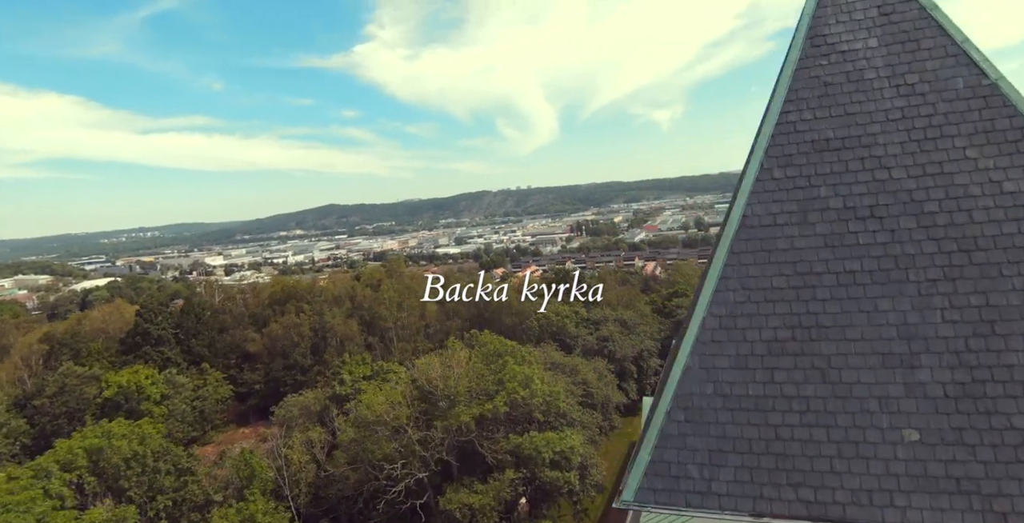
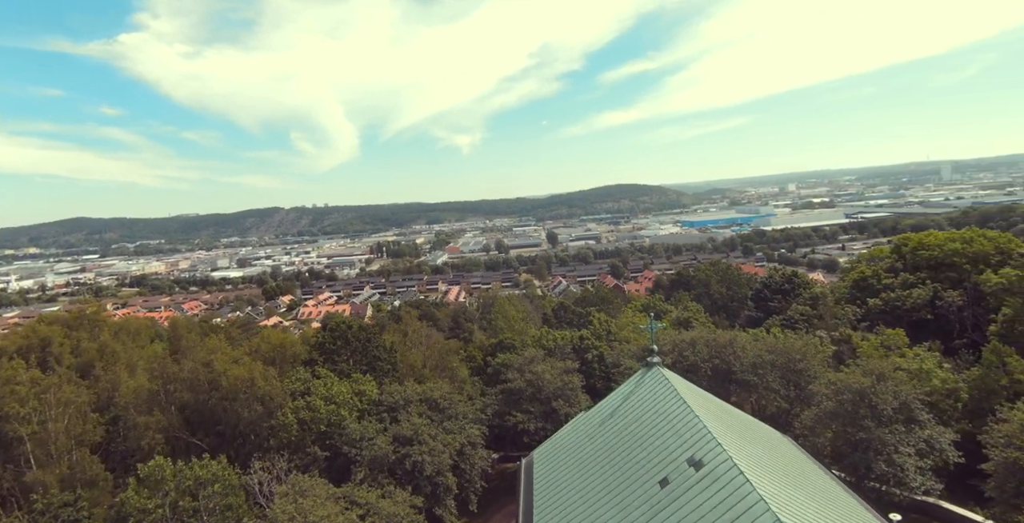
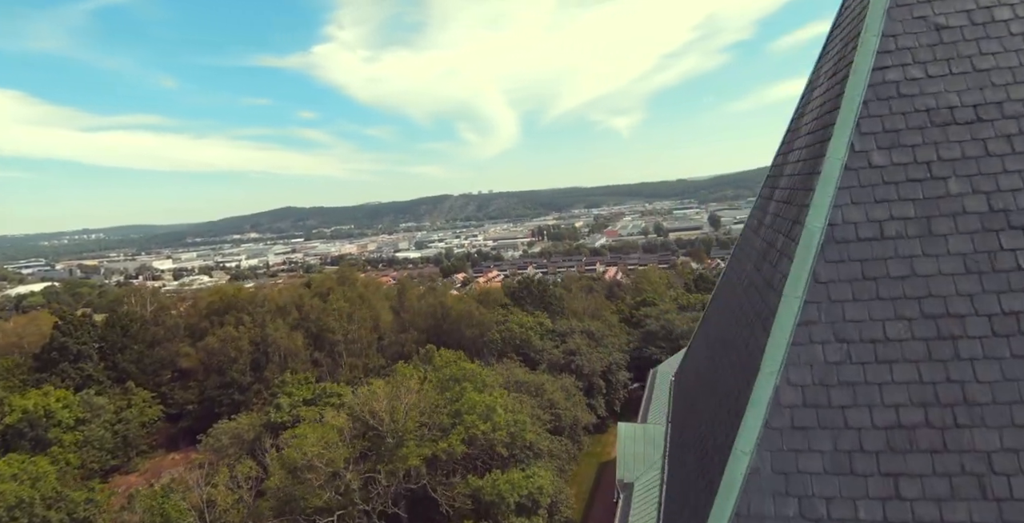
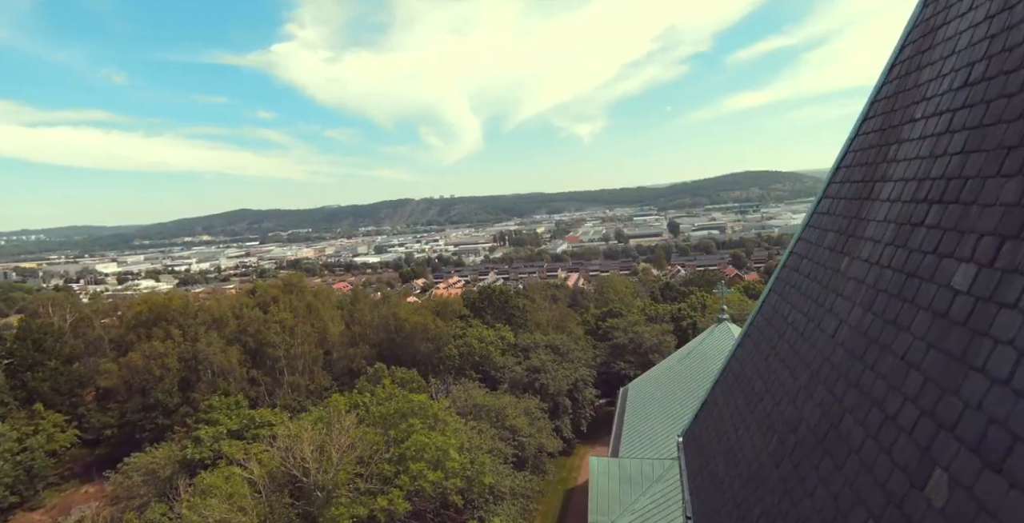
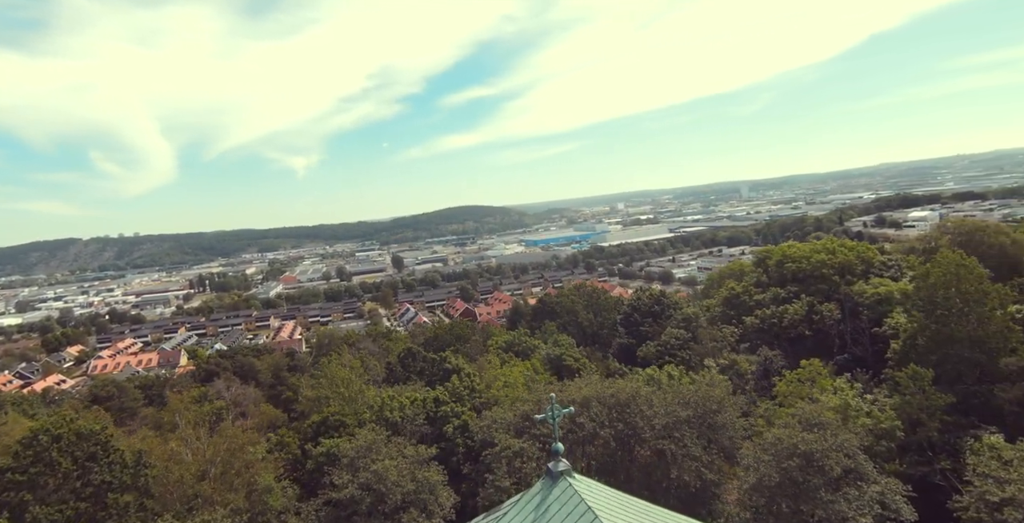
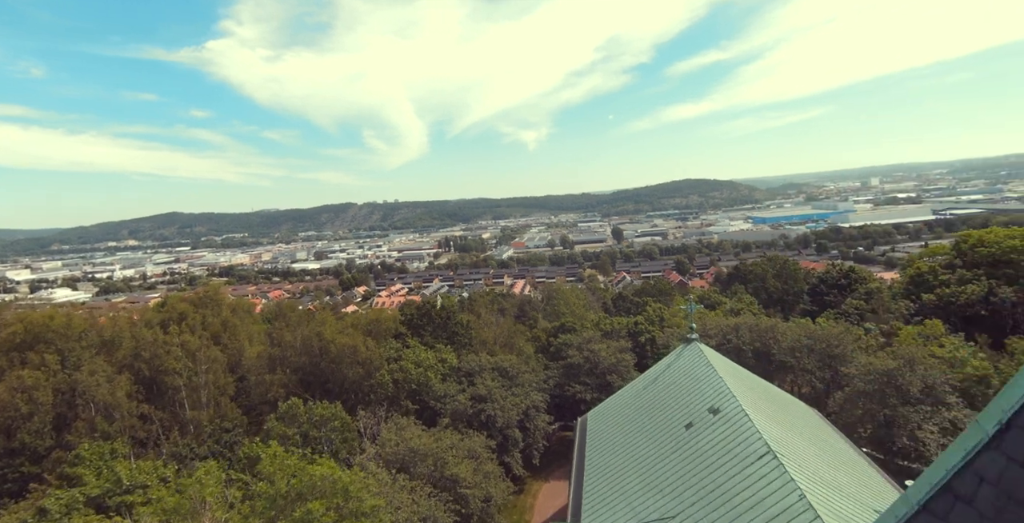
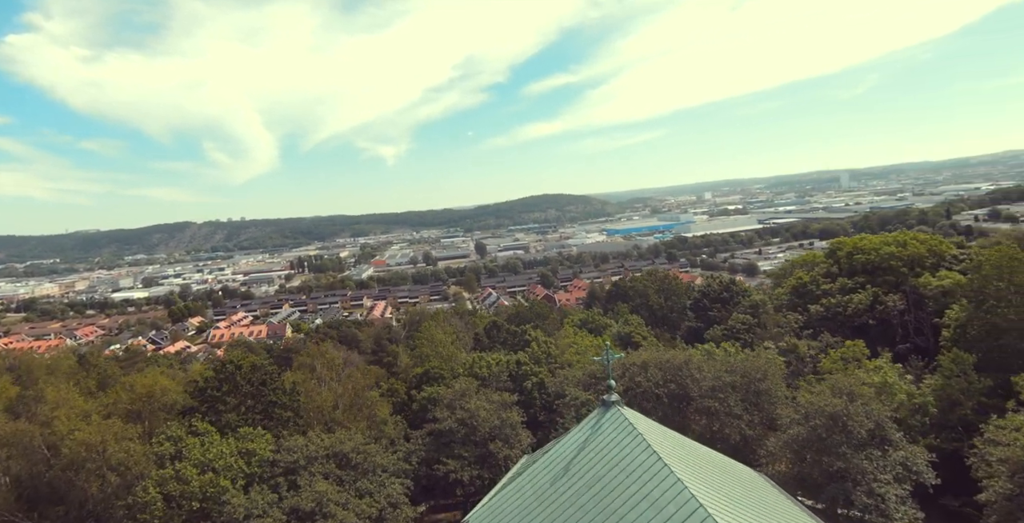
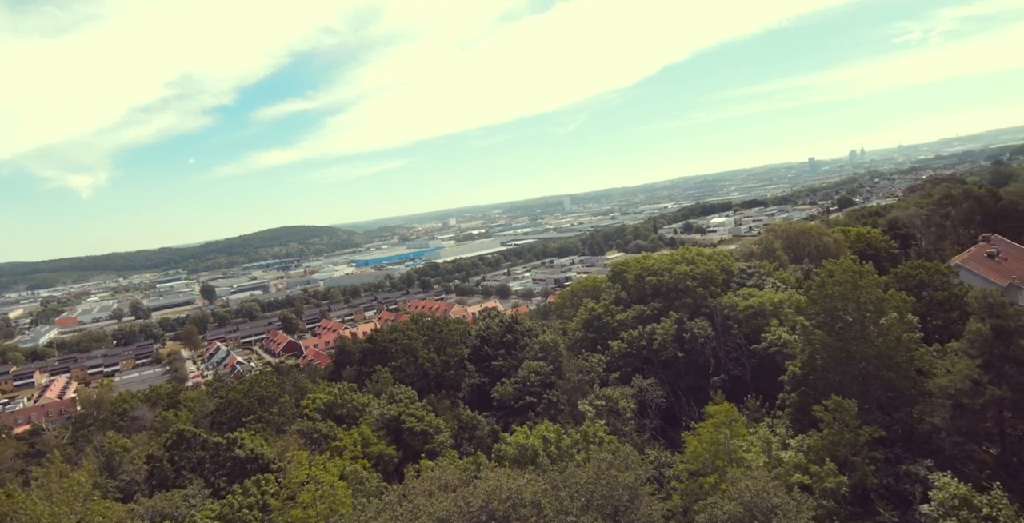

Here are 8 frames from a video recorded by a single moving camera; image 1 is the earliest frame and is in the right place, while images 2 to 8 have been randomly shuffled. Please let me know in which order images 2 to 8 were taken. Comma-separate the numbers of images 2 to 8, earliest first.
3, 4, 6, 2, 7, 5, 8
